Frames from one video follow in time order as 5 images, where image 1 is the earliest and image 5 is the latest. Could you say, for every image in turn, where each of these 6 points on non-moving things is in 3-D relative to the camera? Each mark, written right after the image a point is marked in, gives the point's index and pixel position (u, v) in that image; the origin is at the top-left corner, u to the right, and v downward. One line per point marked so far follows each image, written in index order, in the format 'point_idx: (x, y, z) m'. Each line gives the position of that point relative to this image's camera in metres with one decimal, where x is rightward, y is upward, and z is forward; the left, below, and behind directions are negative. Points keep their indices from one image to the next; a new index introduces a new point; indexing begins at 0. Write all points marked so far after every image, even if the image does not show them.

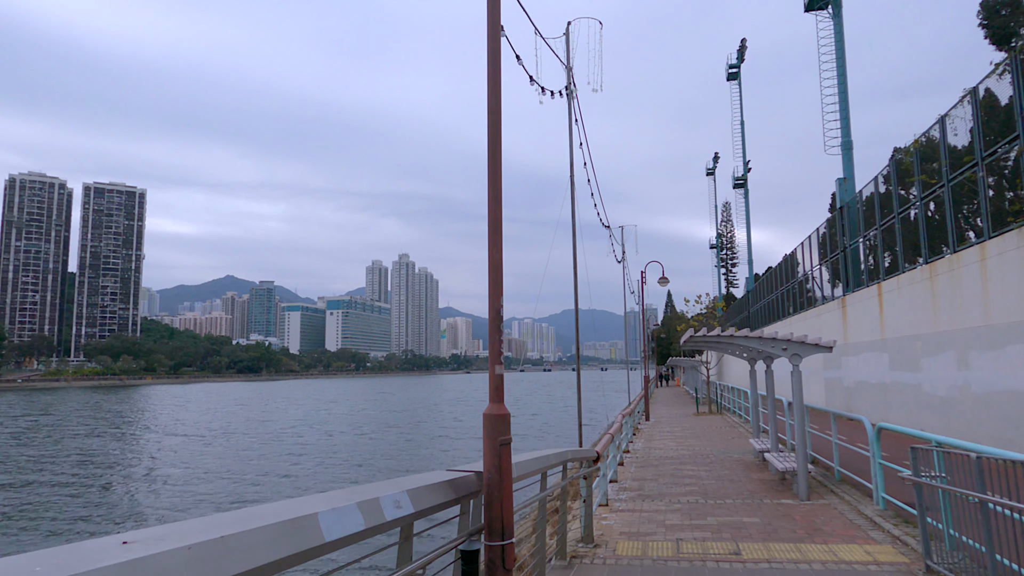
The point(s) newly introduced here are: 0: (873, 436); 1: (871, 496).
0: (+4.2, -1.7, +7.7) m
1: (+4.5, -2.6, +8.4) m
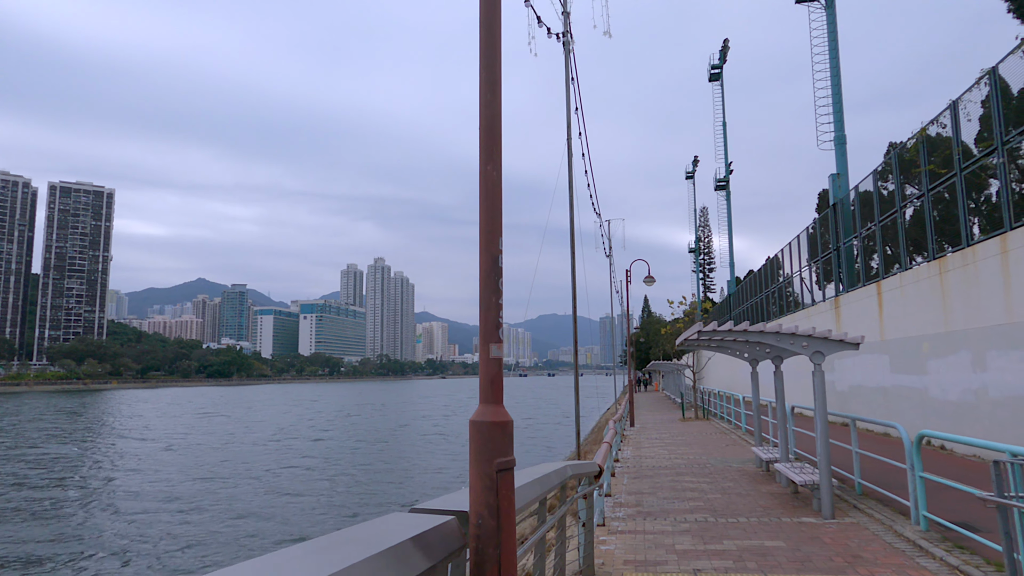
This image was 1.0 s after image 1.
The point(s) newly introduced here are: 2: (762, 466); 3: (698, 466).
0: (+4.0, -1.6, +6.7) m
1: (+4.3, -2.5, +7.3) m
2: (+4.1, -2.9, +10.9) m
3: (+3.3, -3.2, +11.9) m
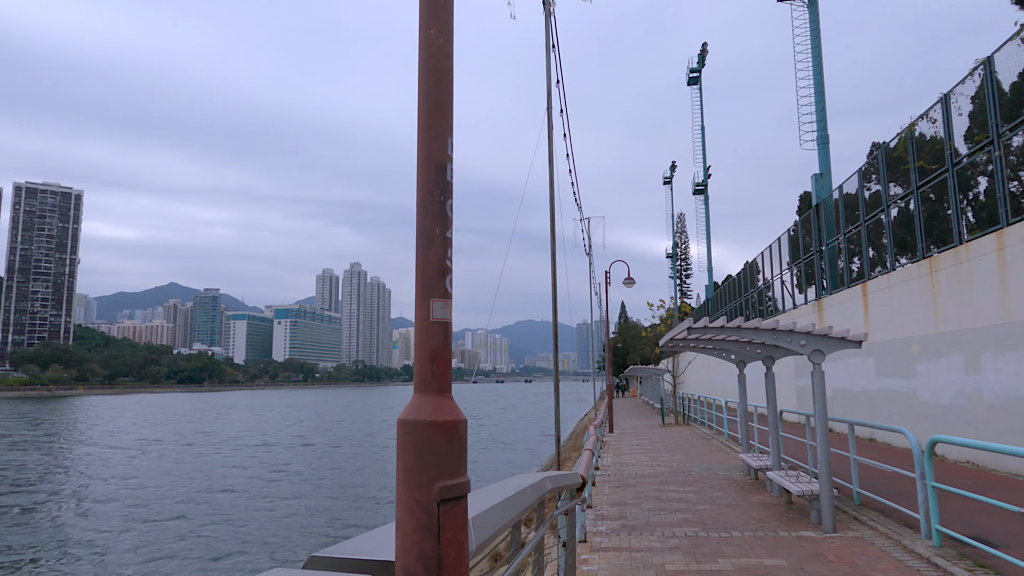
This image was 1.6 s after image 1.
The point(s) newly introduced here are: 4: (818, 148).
0: (+3.8, -1.5, +6.1) m
1: (+4.0, -2.4, +6.7) m
2: (+3.7, -2.9, +10.2) m
3: (+2.9, -3.1, +11.2) m
4: (+8.9, +4.1, +19.5) m
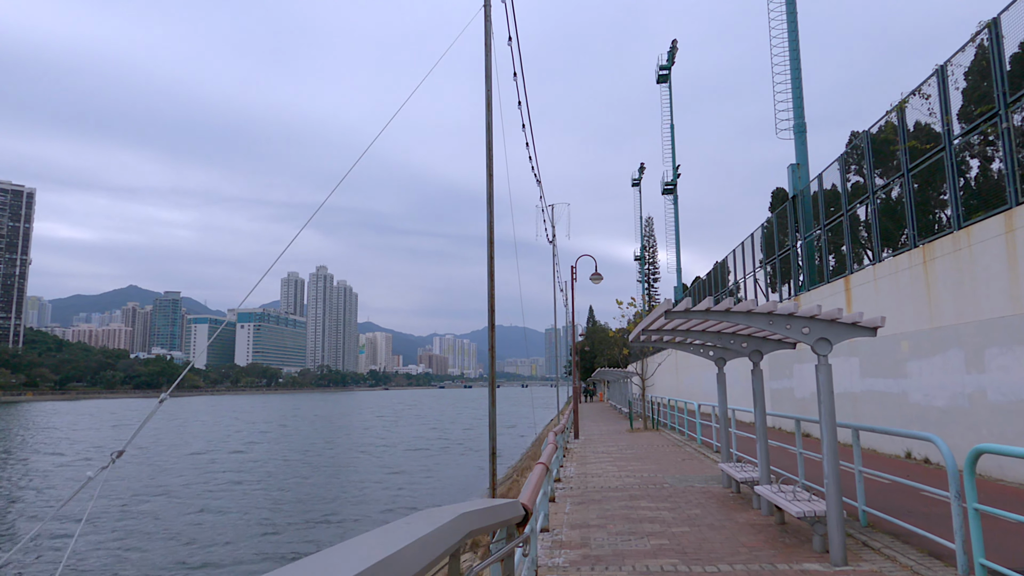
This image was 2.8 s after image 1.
0: (+3.3, -1.3, +4.8) m
1: (+3.5, -2.2, +5.5) m
2: (+3.0, -2.7, +8.9) m
3: (+2.1, -2.9, +9.9) m
4: (+7.8, +4.2, +18.5) m
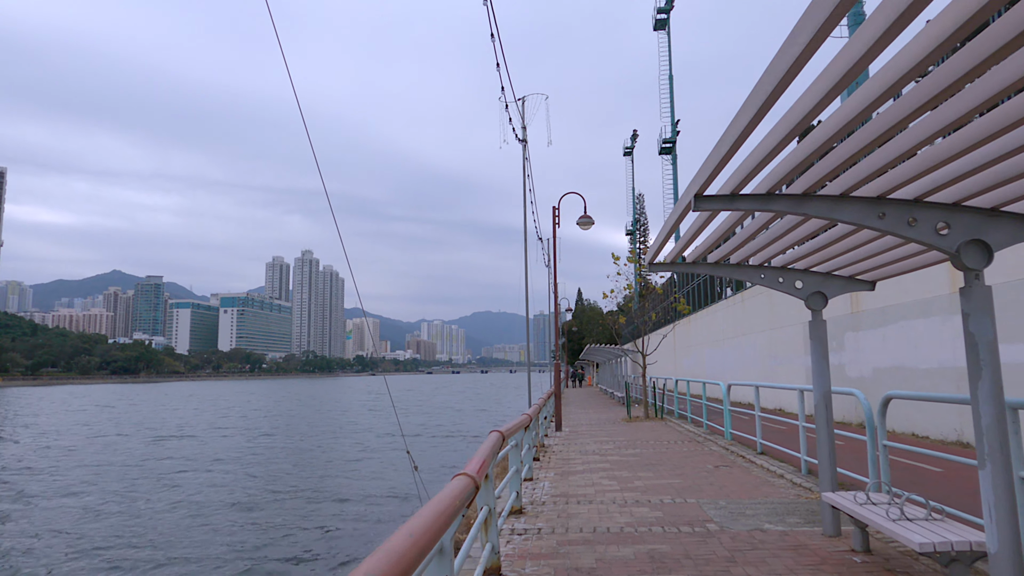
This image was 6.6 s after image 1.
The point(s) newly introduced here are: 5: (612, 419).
0: (+2.7, -0.4, +0.3) m
1: (+2.9, -1.3, +0.9) m
2: (+2.3, -1.7, +4.4) m
3: (+1.4, -1.9, +5.4) m
4: (+7.0, +5.3, +13.9) m
5: (+2.6, -3.4, +17.4) m
